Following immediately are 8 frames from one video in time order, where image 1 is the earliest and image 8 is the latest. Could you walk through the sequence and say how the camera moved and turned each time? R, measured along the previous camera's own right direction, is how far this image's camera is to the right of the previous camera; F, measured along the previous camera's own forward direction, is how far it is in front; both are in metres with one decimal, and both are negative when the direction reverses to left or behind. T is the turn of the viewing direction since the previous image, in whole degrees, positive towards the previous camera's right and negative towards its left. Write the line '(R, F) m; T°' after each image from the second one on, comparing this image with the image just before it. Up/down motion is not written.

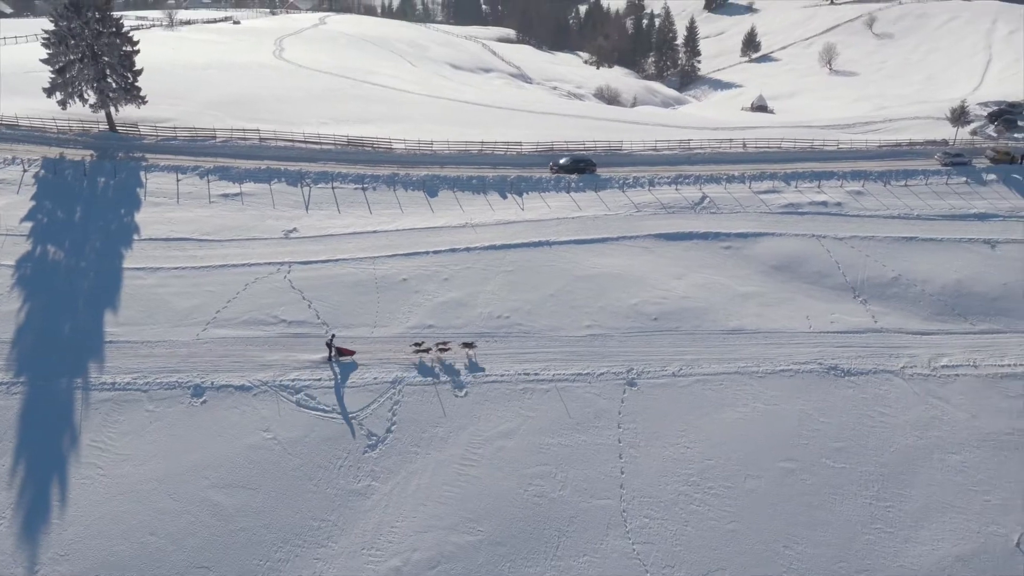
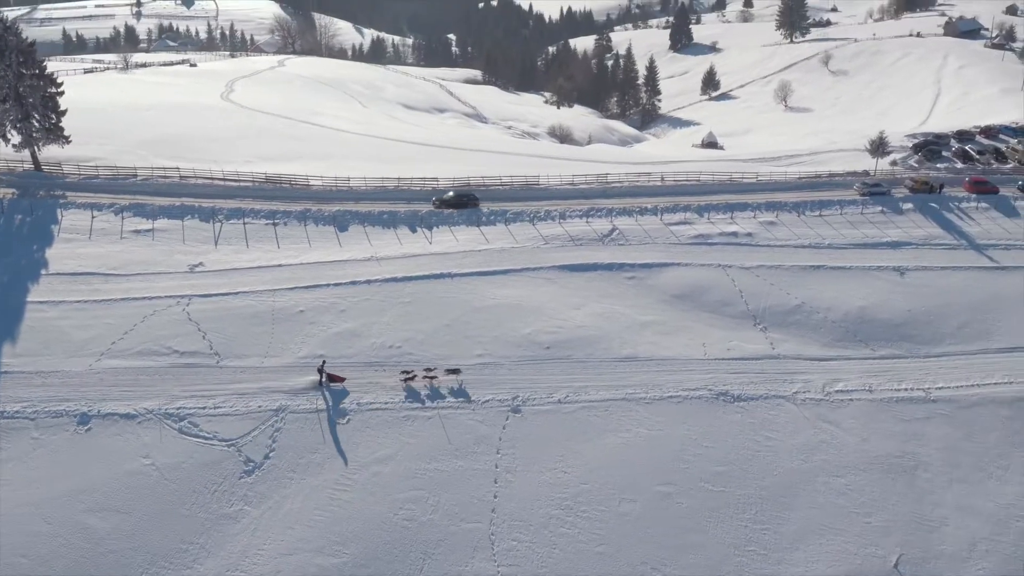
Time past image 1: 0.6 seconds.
(+2.2, -0.4) m; 0°
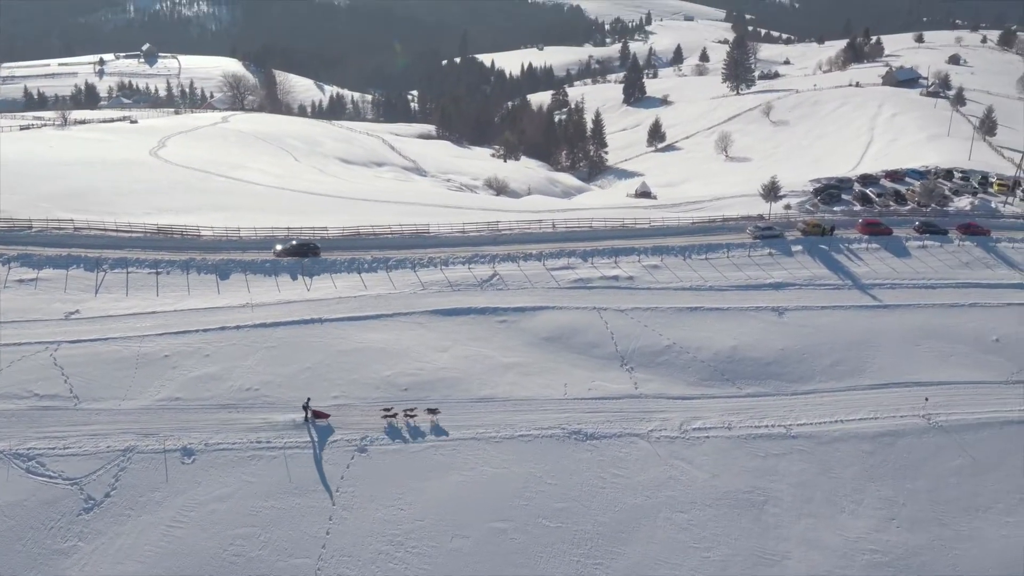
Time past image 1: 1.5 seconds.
(+3.0, -0.5) m; 0°
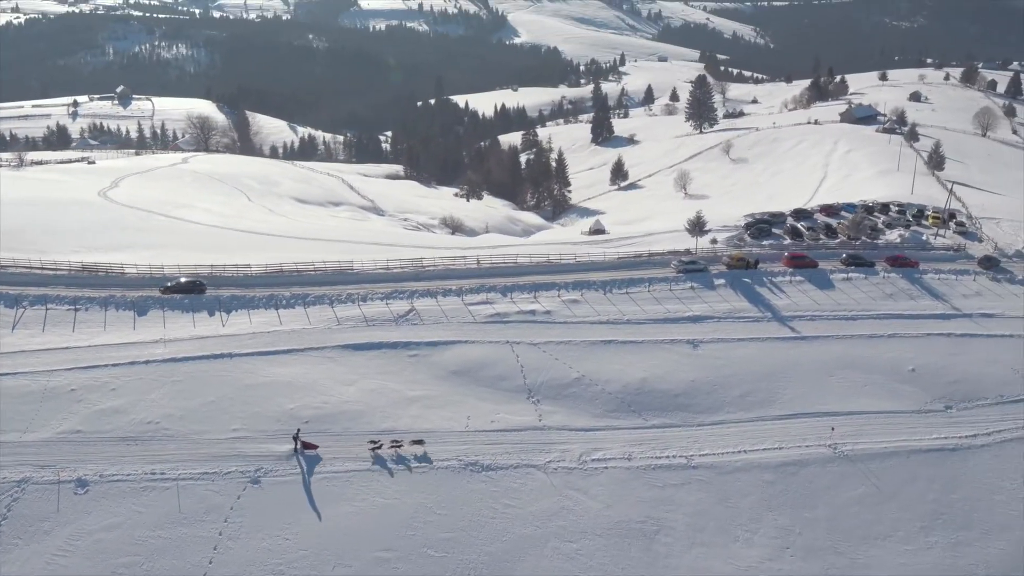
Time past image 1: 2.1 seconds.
(+2.2, -0.4) m; 0°
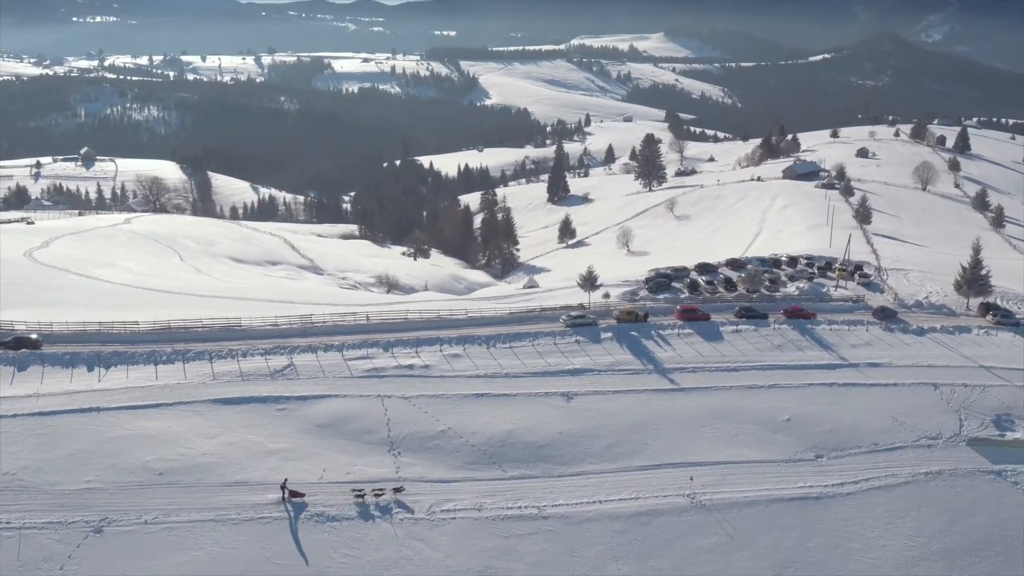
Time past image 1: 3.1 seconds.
(+3.4, -0.5) m; -1°
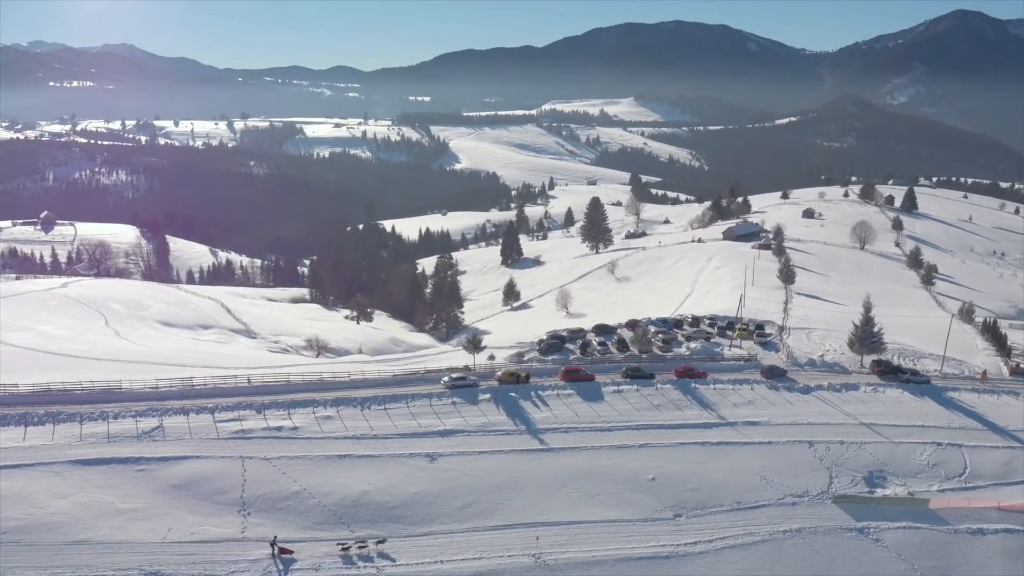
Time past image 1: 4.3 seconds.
(+3.7, -0.5) m; -1°
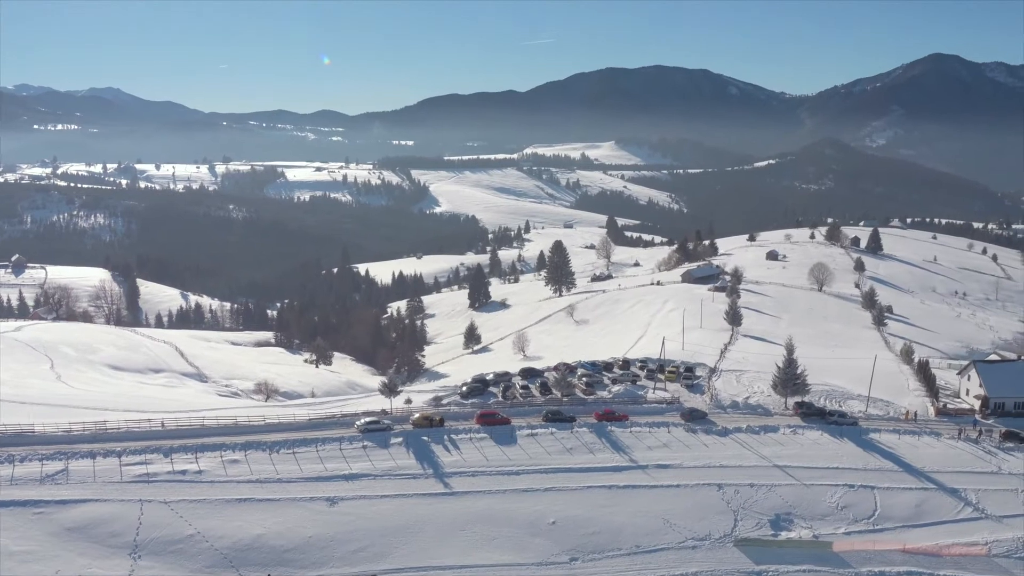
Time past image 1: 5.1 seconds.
(+2.8, -0.3) m; -1°
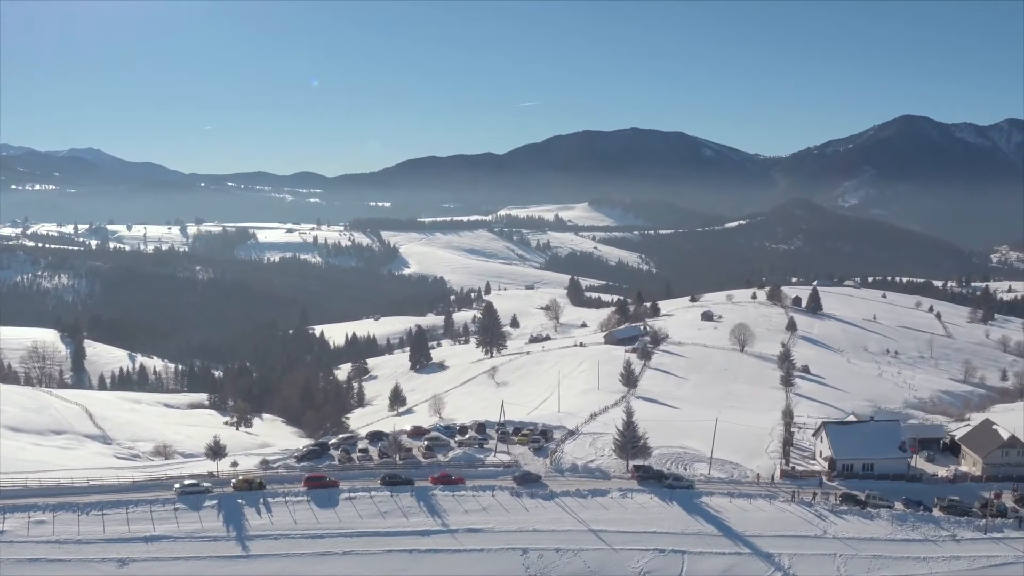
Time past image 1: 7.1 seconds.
(+6.5, -0.3) m; -2°
